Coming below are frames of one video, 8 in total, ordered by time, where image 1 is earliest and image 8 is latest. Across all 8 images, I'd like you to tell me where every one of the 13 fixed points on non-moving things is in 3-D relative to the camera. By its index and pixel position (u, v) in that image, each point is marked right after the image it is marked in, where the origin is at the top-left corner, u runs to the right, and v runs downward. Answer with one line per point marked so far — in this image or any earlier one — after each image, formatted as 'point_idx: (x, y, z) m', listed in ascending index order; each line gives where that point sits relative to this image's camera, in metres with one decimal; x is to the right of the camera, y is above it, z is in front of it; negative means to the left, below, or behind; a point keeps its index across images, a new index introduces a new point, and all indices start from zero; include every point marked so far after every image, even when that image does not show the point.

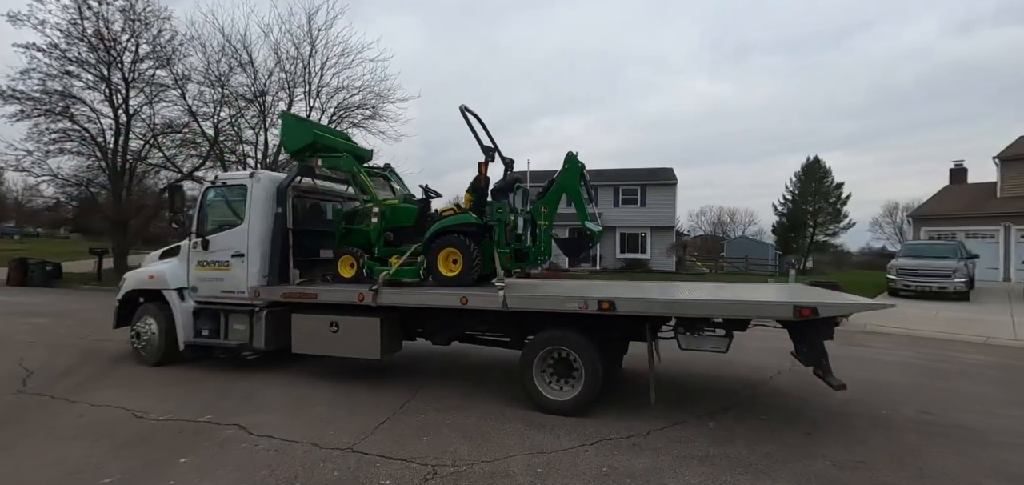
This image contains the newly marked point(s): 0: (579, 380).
0: (+0.6, -1.3, +4.7) m
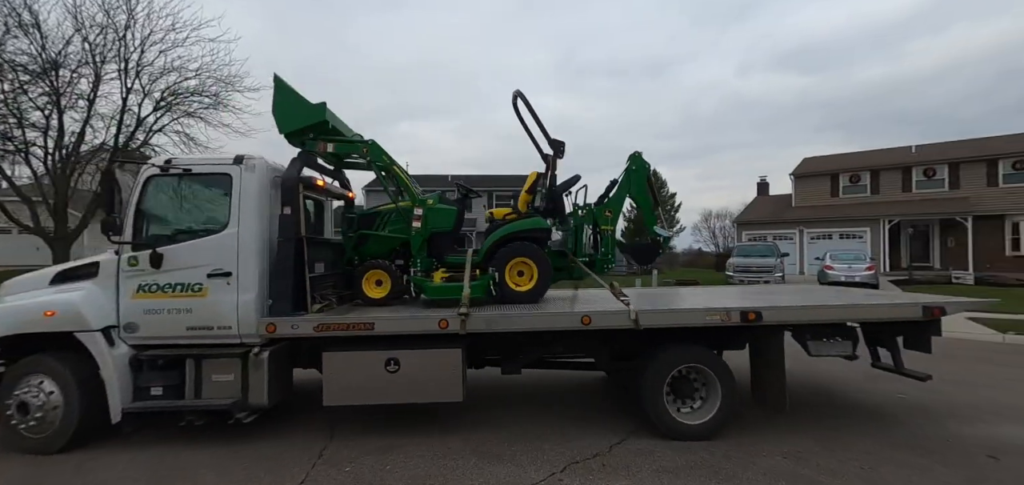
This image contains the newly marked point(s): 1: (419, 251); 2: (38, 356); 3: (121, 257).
0: (+1.7, -1.3, +4.2) m
1: (-0.9, -0.1, +4.9) m
2: (-3.8, -1.0, +4.0) m
3: (-3.4, -0.1, +4.1) m
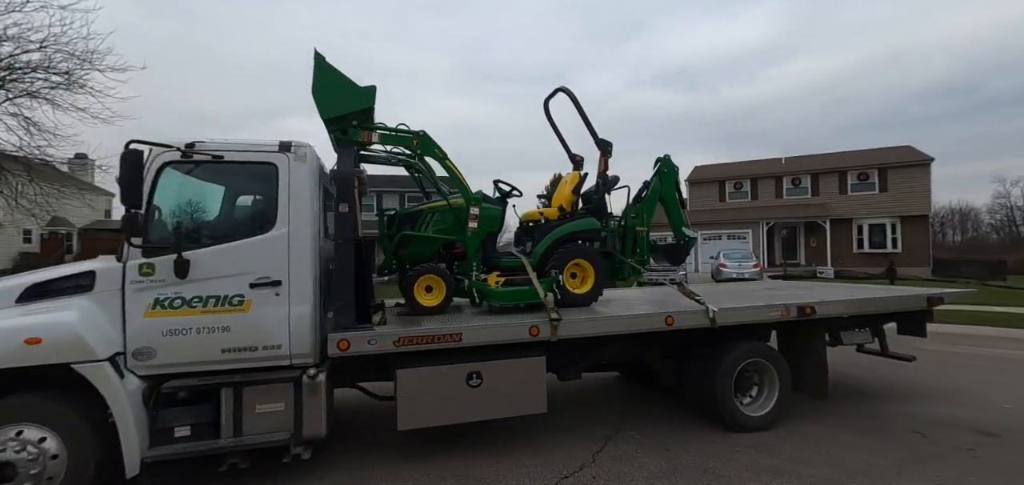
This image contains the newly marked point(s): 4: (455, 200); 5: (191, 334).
0: (+2.4, -1.3, +4.4) m
1: (-0.3, -0.1, +4.6) m
2: (-3.0, -1.0, +3.1) m
3: (-2.6, -0.2, +3.3) m
4: (-0.5, +0.4, +4.6) m
5: (-2.3, -0.6, +3.4) m
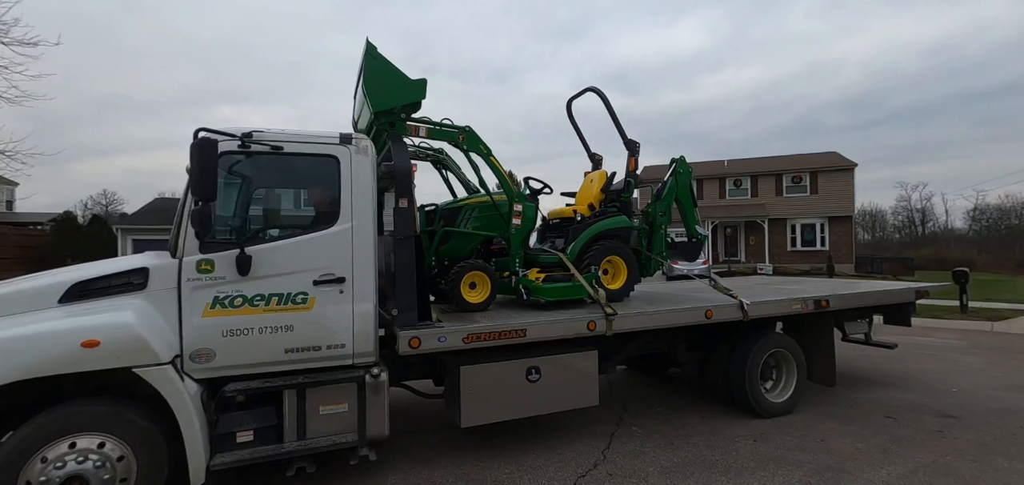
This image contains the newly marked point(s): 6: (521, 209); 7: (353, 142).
0: (+2.7, -1.3, +4.8) m
1: (+0.1, -0.1, +4.6) m
2: (-2.4, -1.0, +2.8) m
3: (-2.1, -0.1, +3.1) m
4: (-0.1, +0.5, +4.6) m
5: (-1.7, -0.6, +3.2) m
6: (+0.1, +0.3, +4.6) m
7: (-1.2, +0.7, +3.5) m
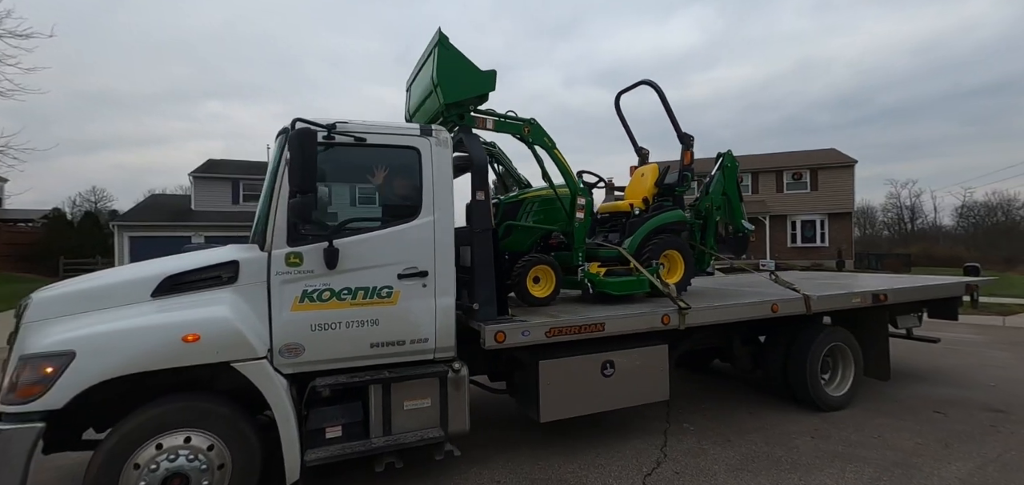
0: (+3.3, -1.3, +4.8) m
1: (+0.7, 0.0, +4.6) m
2: (-1.8, -0.9, +2.7) m
3: (-1.5, -0.1, +3.0) m
4: (+0.5, +0.5, +4.6) m
5: (-1.1, -0.6, +3.1) m
6: (+0.7, +0.4, +4.6) m
7: (-0.6, +0.8, +3.5) m
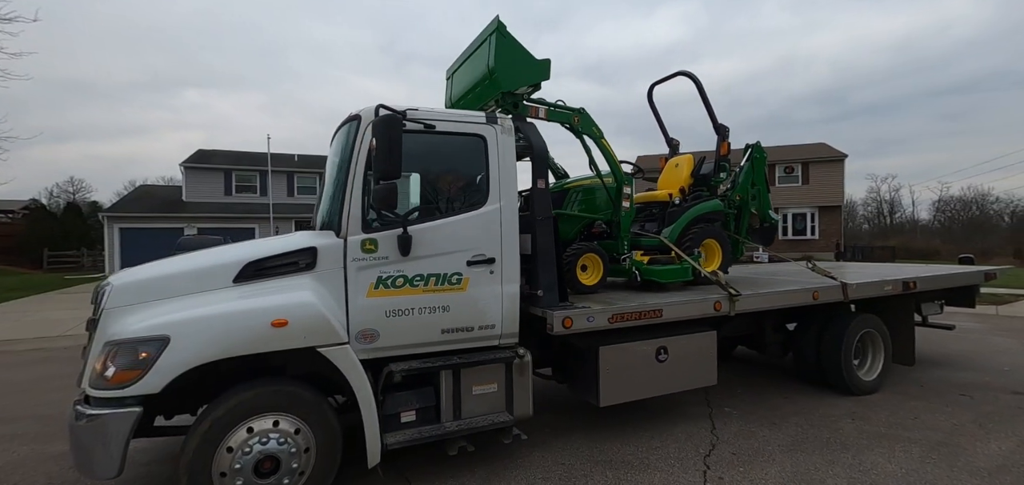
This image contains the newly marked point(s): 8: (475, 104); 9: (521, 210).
0: (+3.7, -1.1, +5.0) m
1: (+1.1, +0.1, +4.7) m
2: (-1.3, -0.8, +2.8) m
3: (-1.0, 0.0, +3.0) m
4: (+0.9, +0.6, +4.7) m
5: (-0.7, -0.5, +3.2) m
6: (+1.1, +0.5, +4.6) m
7: (-0.1, +0.9, +3.5) m
8: (-0.3, +1.2, +4.2) m
9: (+0.1, +0.3, +3.9) m
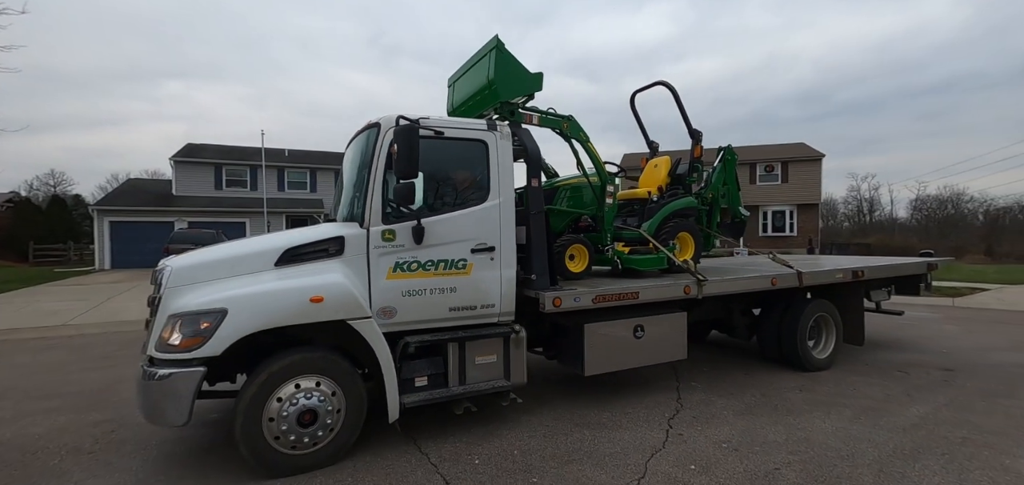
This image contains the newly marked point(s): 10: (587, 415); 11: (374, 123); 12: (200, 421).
0: (+3.7, -1.1, +5.6) m
1: (+1.0, +0.2, +5.2) m
2: (-1.3, -0.8, +3.3) m
3: (-1.0, +0.1, +3.5) m
4: (+0.8, +0.7, +5.2) m
5: (-0.7, -0.4, +3.7) m
6: (+1.1, +0.6, +5.2) m
7: (-0.1, +1.0, +4.0) m
8: (-0.4, +1.3, +4.7) m
9: (0.0, +0.3, +4.5) m
10: (+0.7, -1.5, +4.2) m
11: (-1.1, +0.9, +3.8) m
12: (-2.6, -1.5, +4.1) m
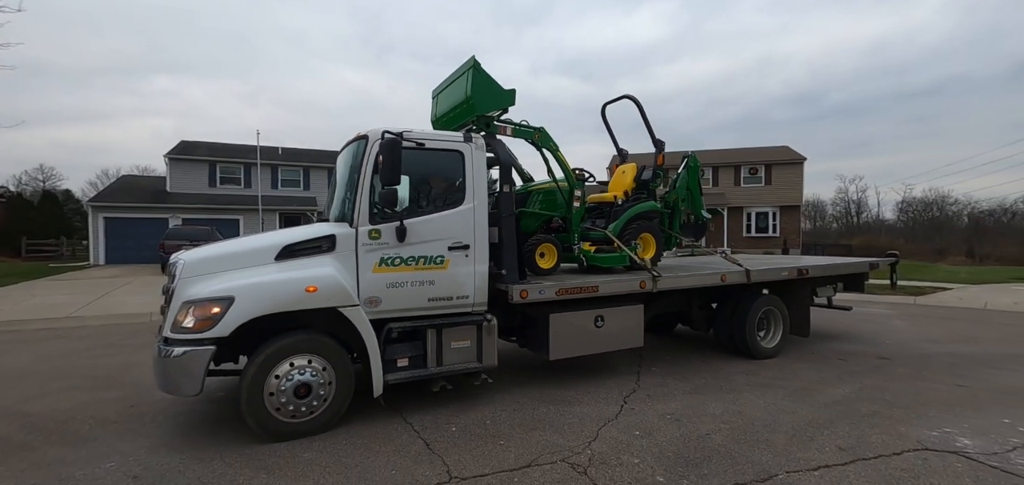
0: (+3.4, -1.1, +6.2) m
1: (+0.8, +0.2, +5.7) m
2: (-1.6, -0.7, +3.8) m
3: (-1.3, +0.1, +4.0) m
4: (+0.6, +0.7, +5.7) m
5: (-0.9, -0.4, +4.2) m
6: (+0.8, +0.6, +5.7) m
7: (-0.4, +1.0, +4.5) m
8: (-0.6, +1.3, +5.2) m
9: (-0.2, +0.4, +5.0) m
10: (+0.4, -1.5, +4.7) m
11: (-1.3, +1.0, +4.3) m
12: (-2.9, -1.5, +4.5) m
